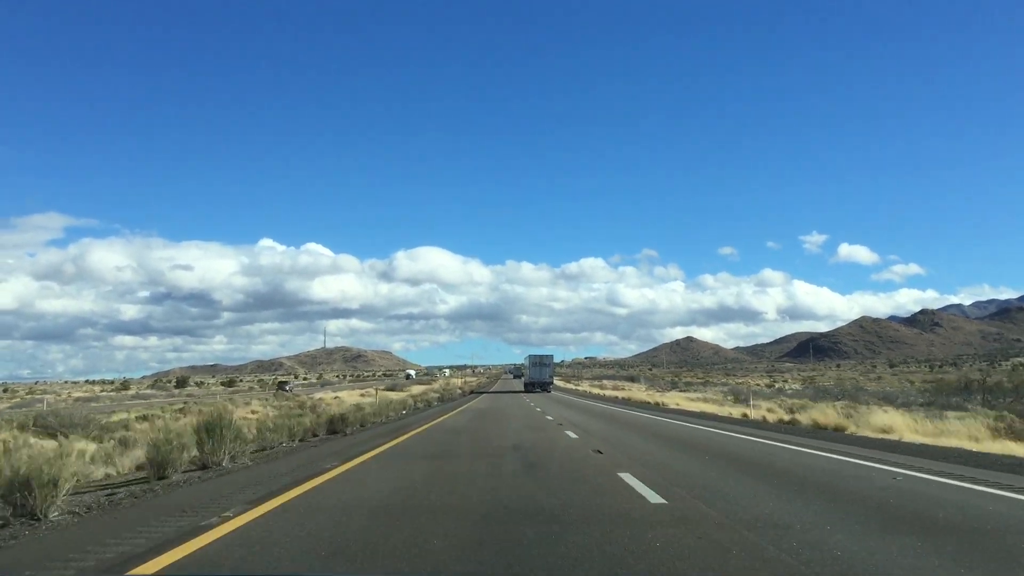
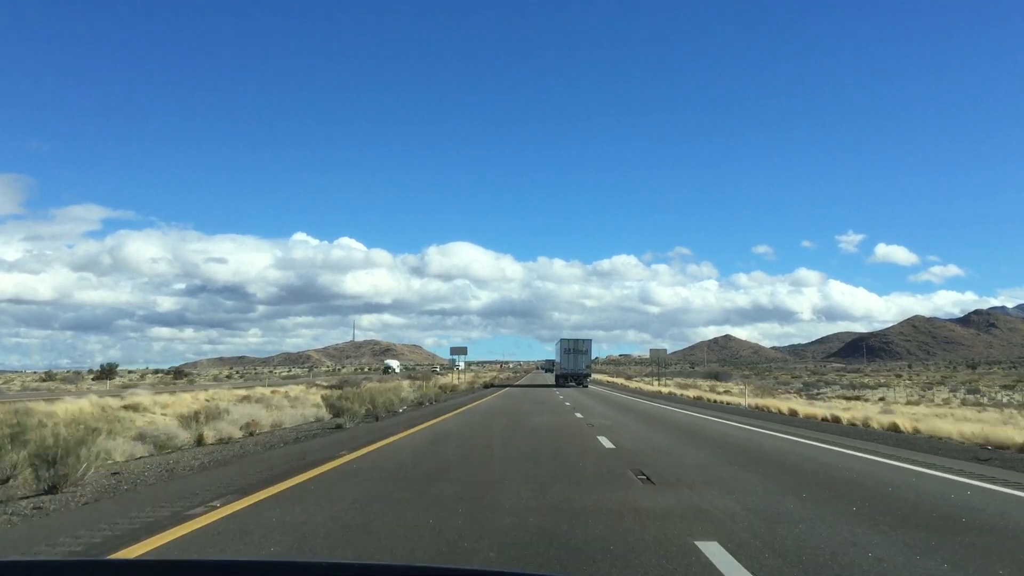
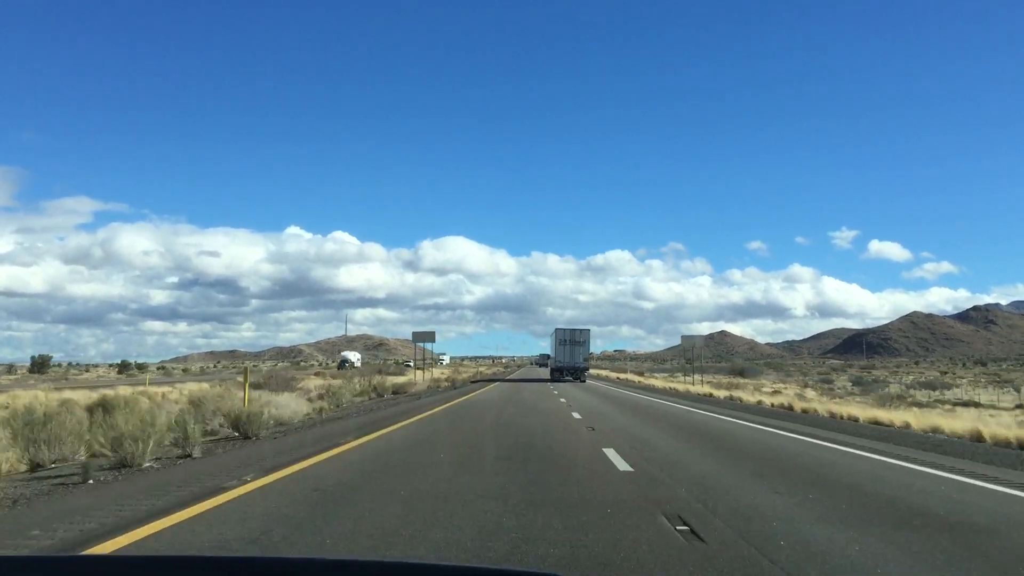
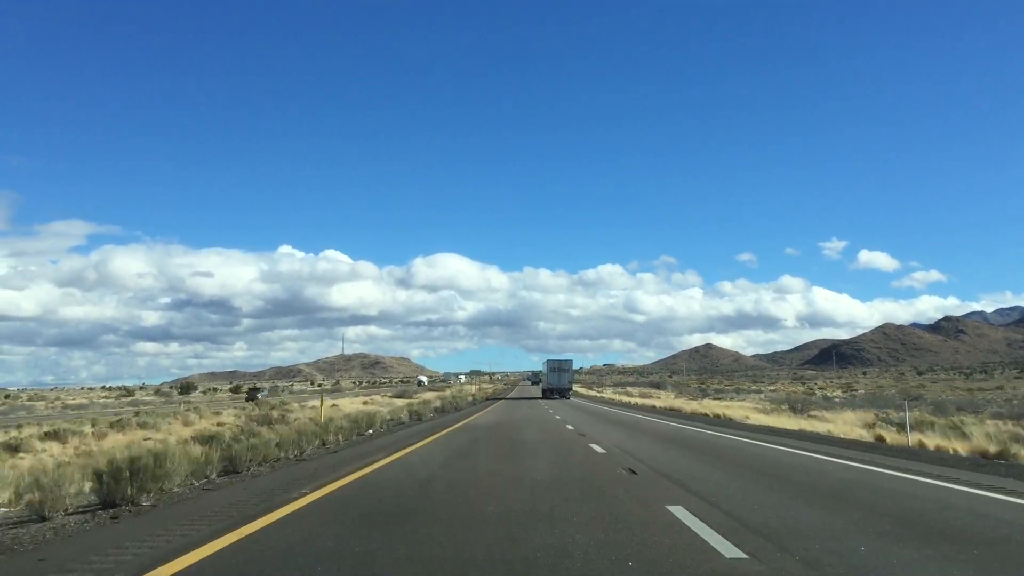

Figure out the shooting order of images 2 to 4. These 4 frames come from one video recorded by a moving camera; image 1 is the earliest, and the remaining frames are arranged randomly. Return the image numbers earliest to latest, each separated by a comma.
4, 2, 3
